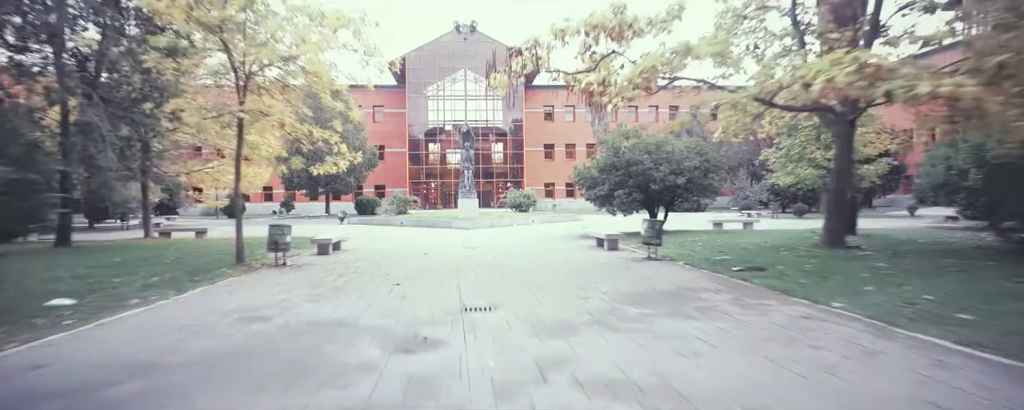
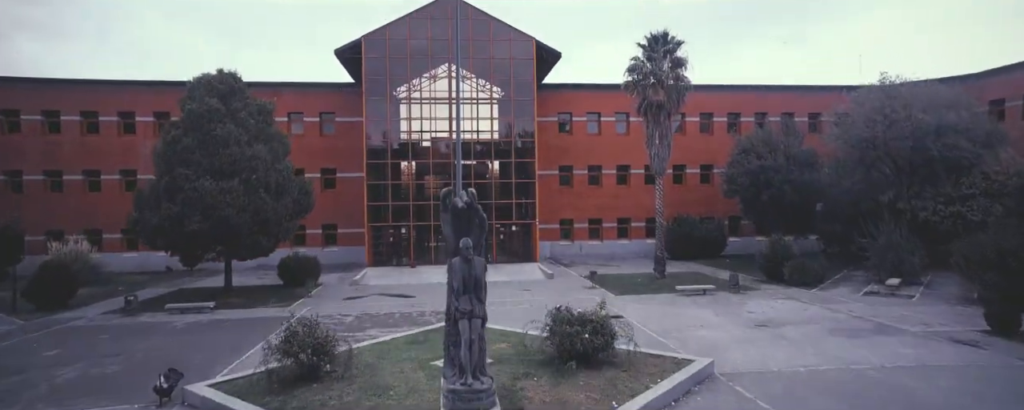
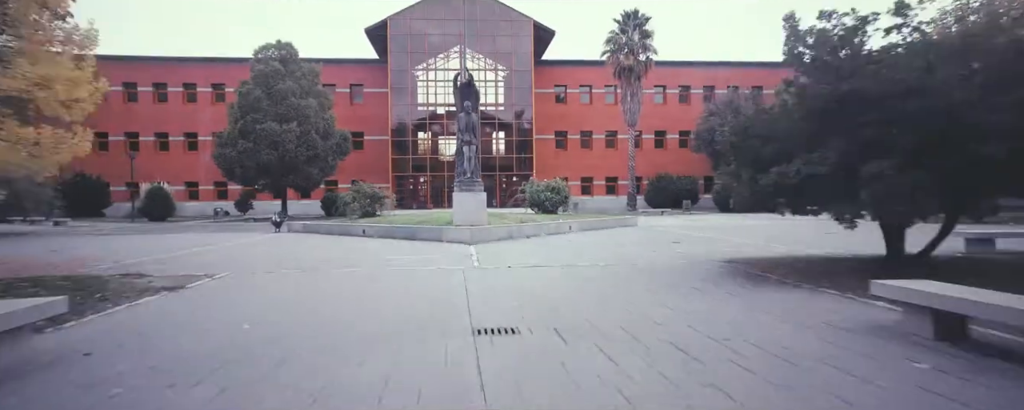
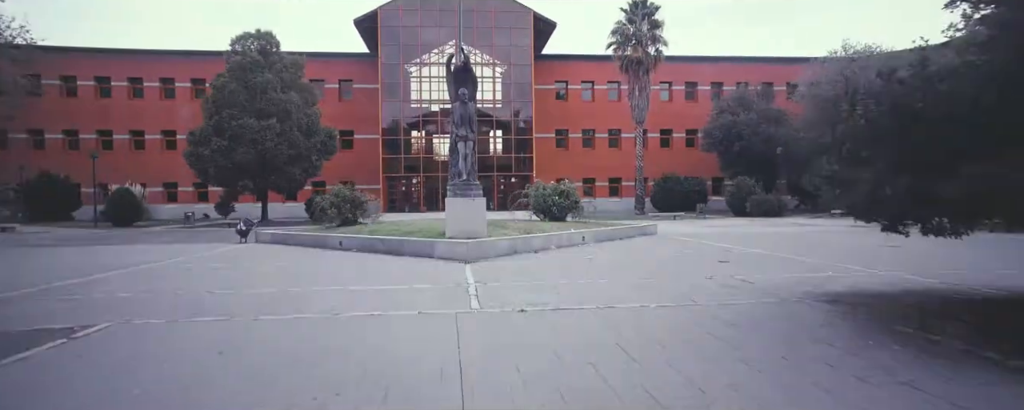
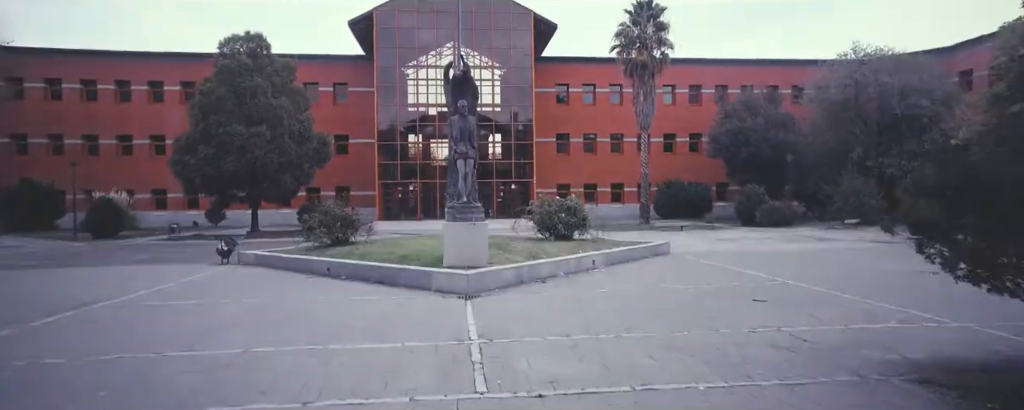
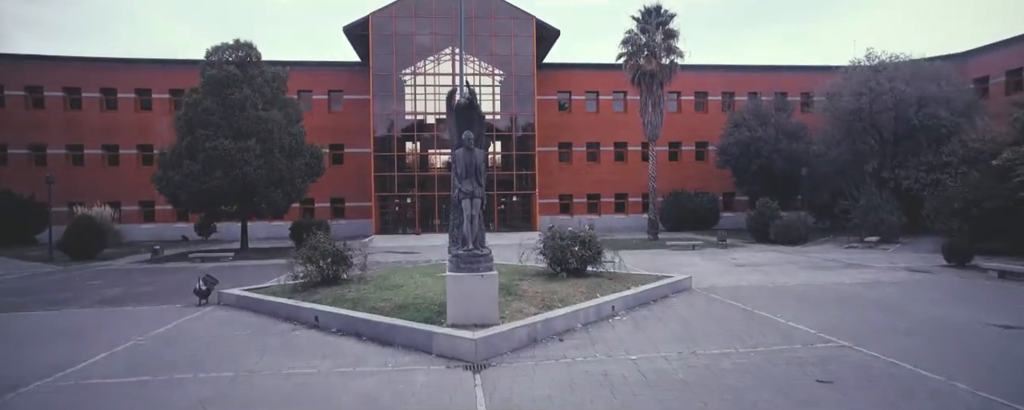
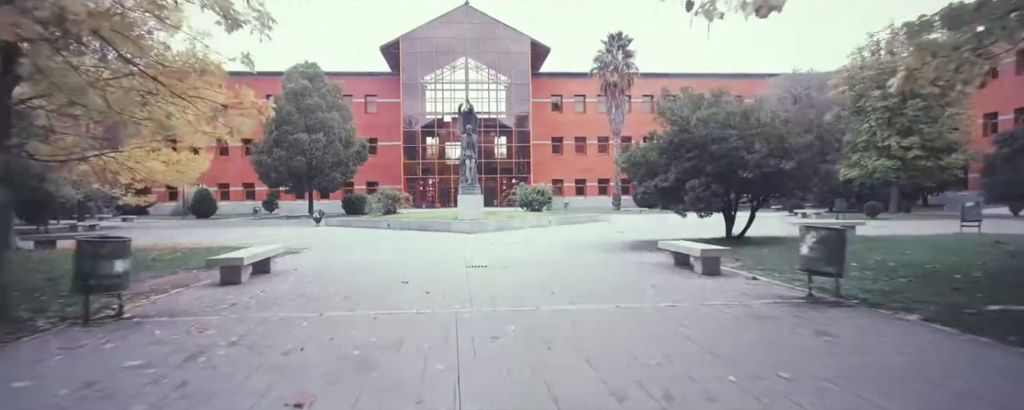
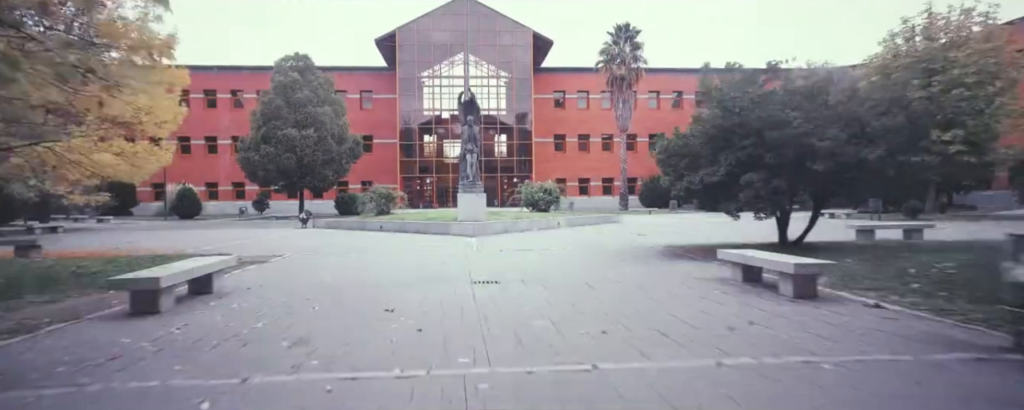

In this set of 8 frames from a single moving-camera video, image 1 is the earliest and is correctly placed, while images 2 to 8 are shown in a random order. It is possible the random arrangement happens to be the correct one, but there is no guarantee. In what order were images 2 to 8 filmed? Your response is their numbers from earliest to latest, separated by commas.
7, 8, 3, 4, 5, 6, 2
